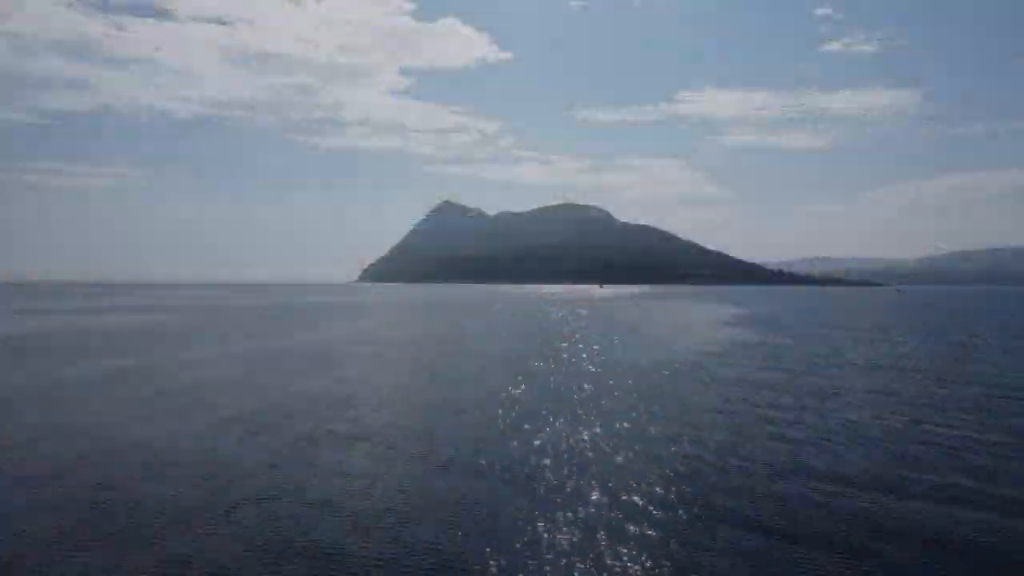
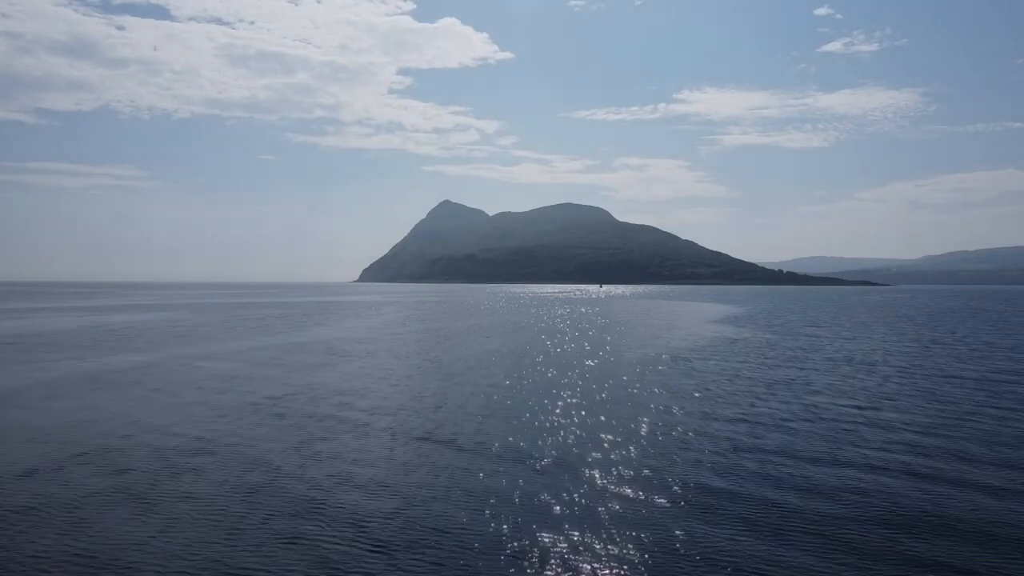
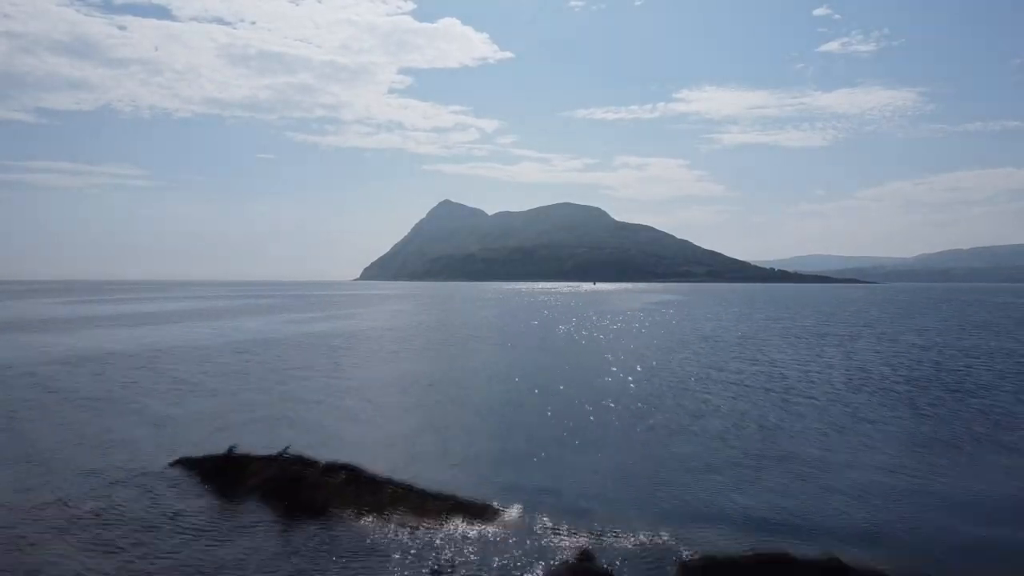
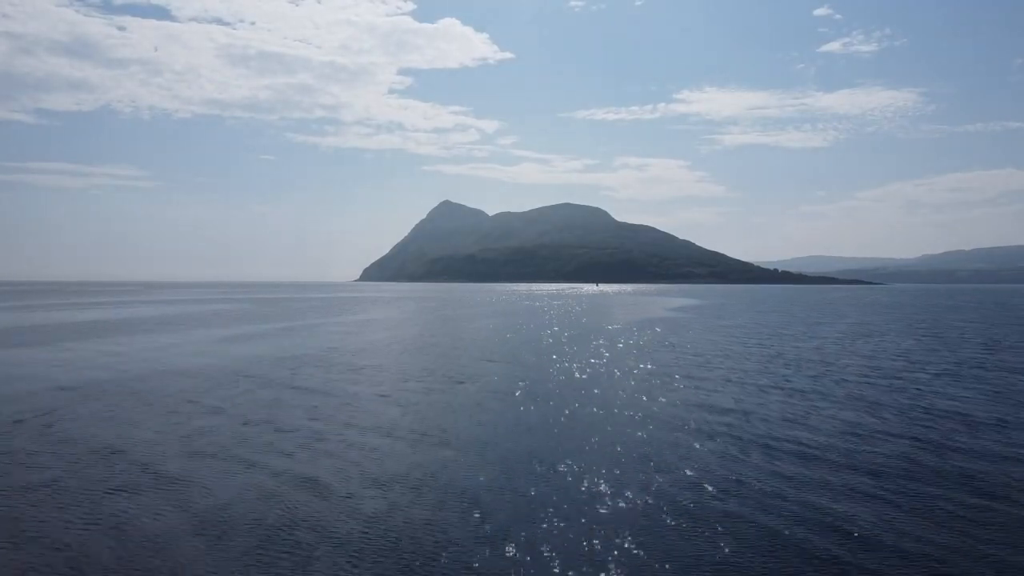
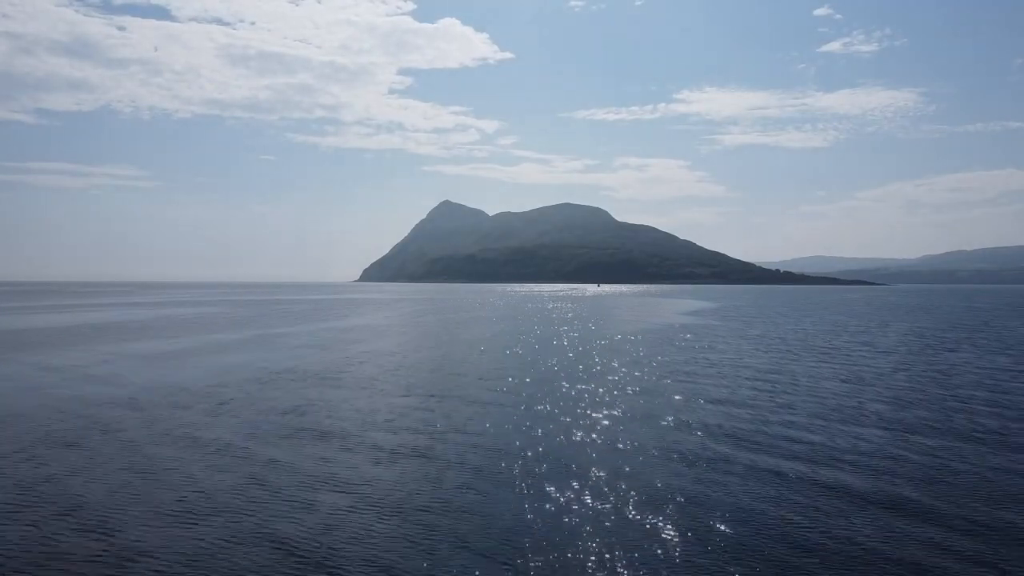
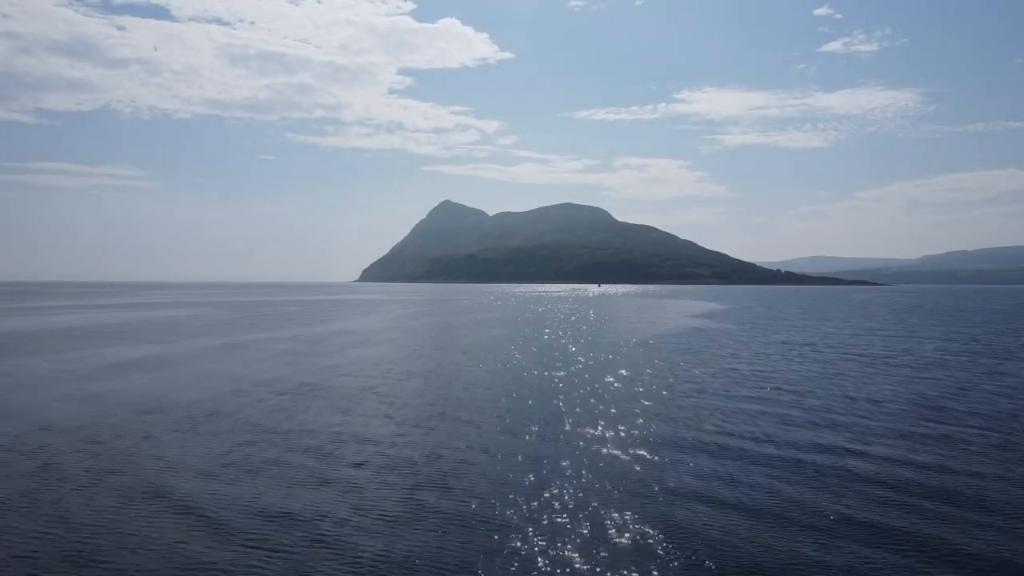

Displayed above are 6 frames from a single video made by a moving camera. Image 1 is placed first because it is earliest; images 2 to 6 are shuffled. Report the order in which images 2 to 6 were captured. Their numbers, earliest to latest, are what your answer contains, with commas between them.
2, 6, 5, 4, 3
